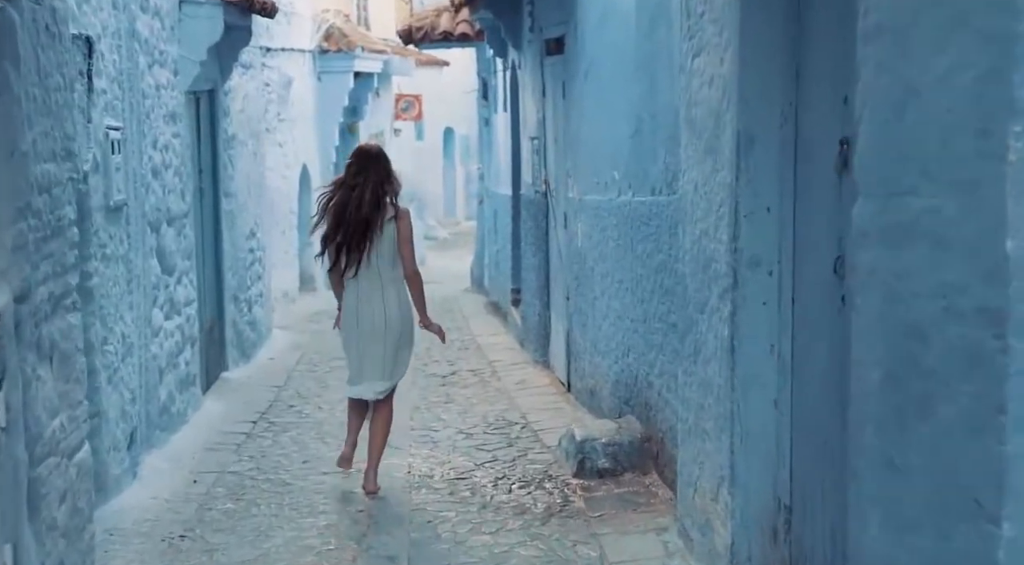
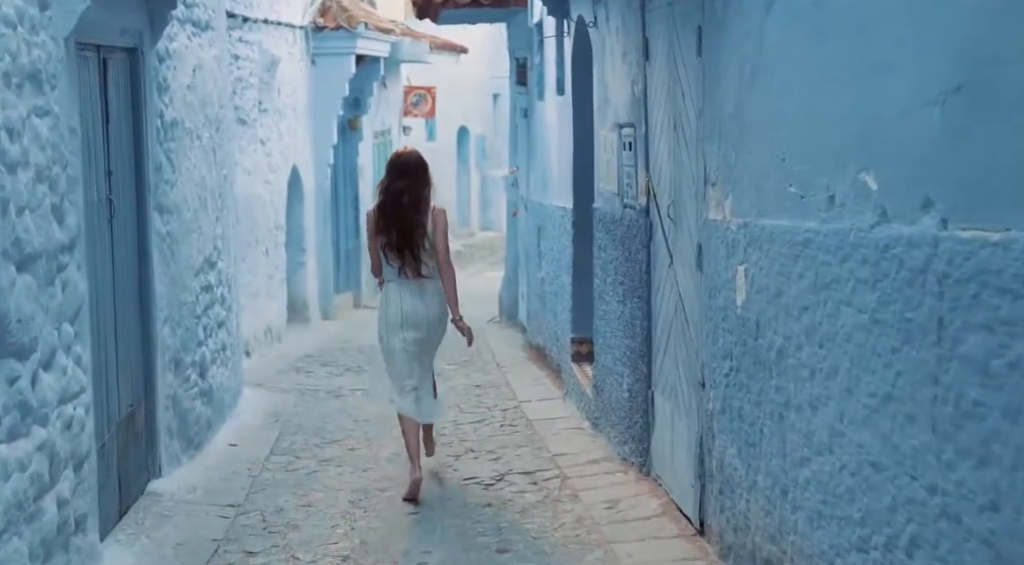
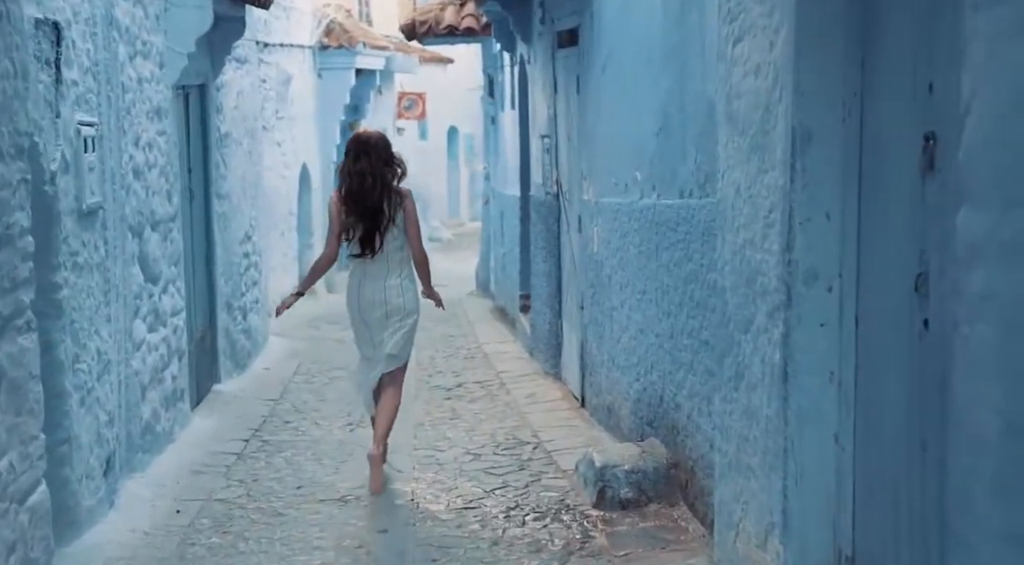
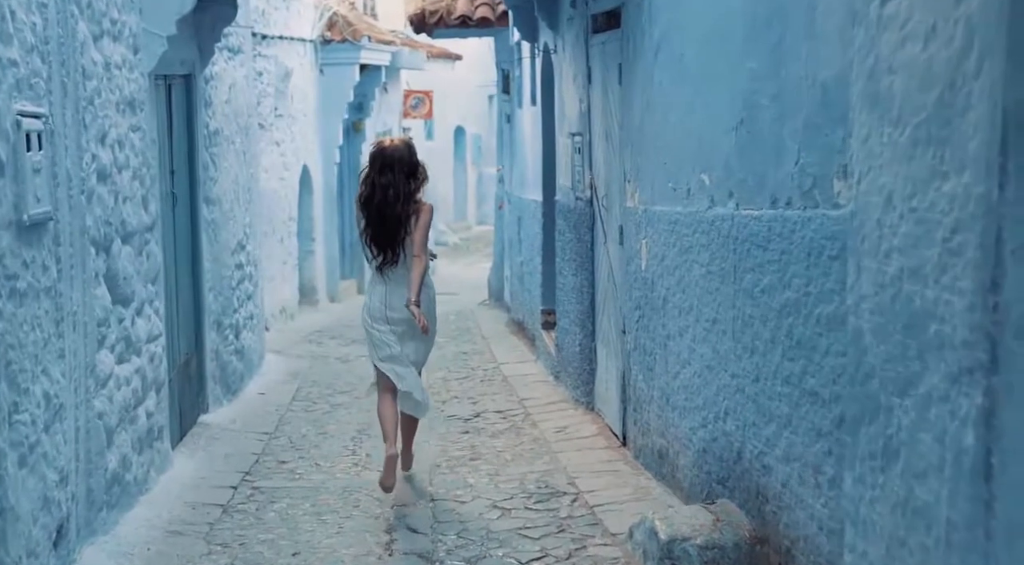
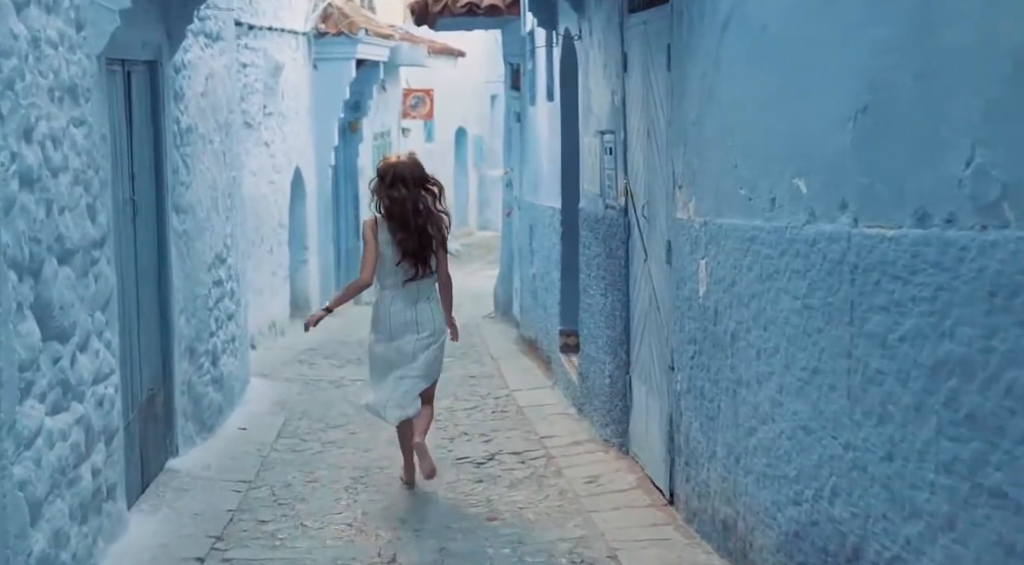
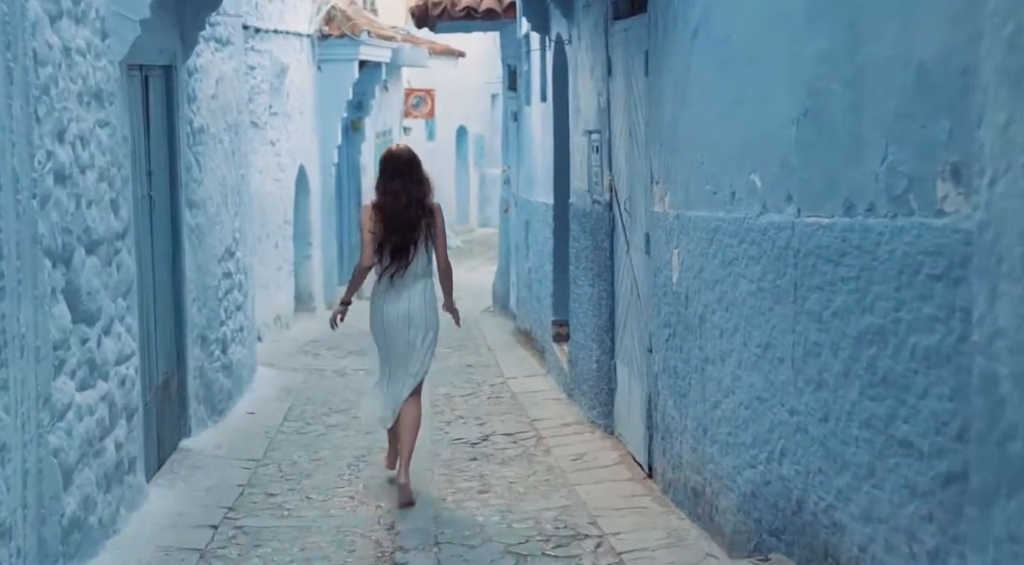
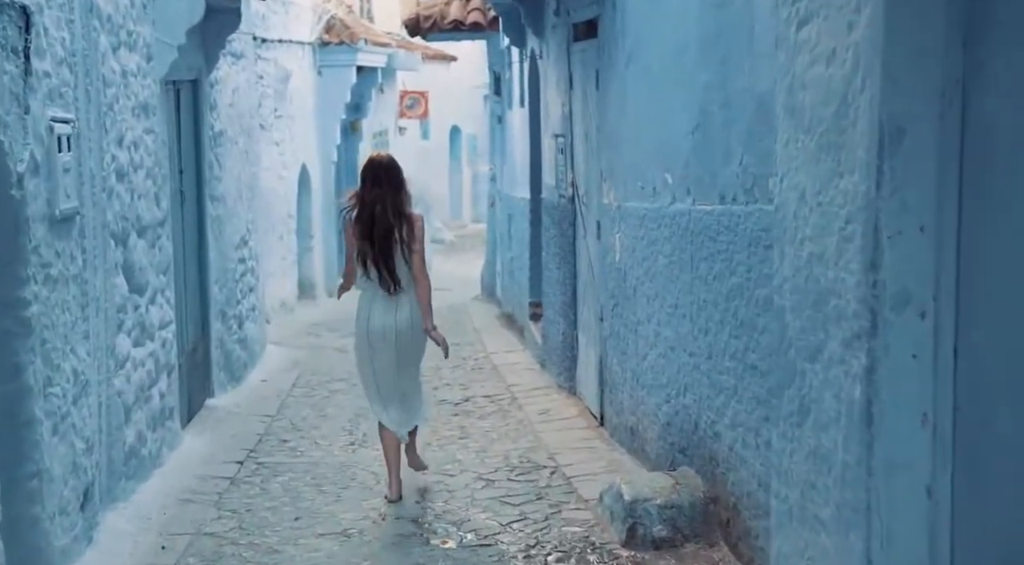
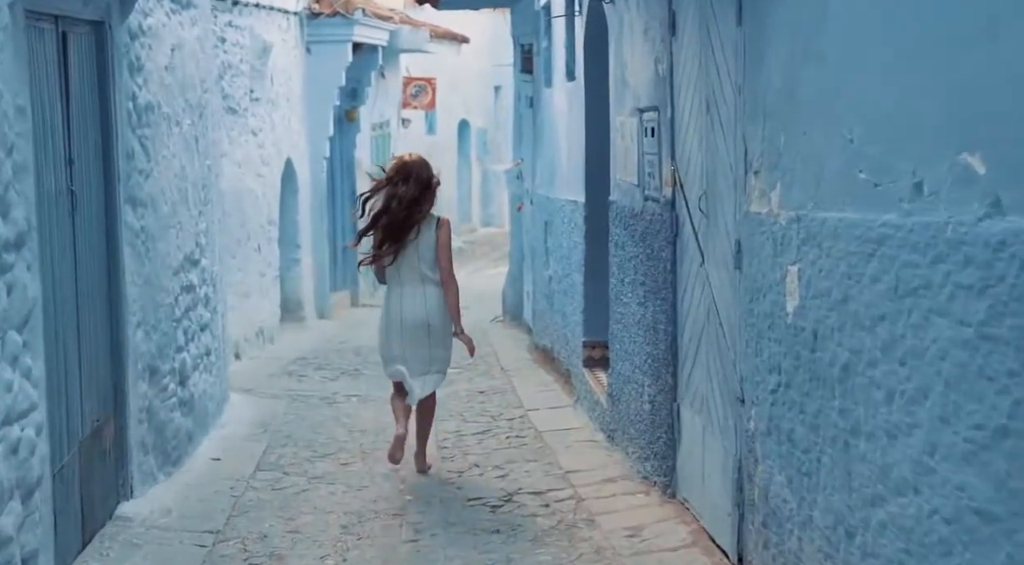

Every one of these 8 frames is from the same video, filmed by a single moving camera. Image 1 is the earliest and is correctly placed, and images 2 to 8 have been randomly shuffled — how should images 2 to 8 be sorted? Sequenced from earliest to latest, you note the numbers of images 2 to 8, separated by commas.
3, 7, 4, 6, 5, 2, 8
